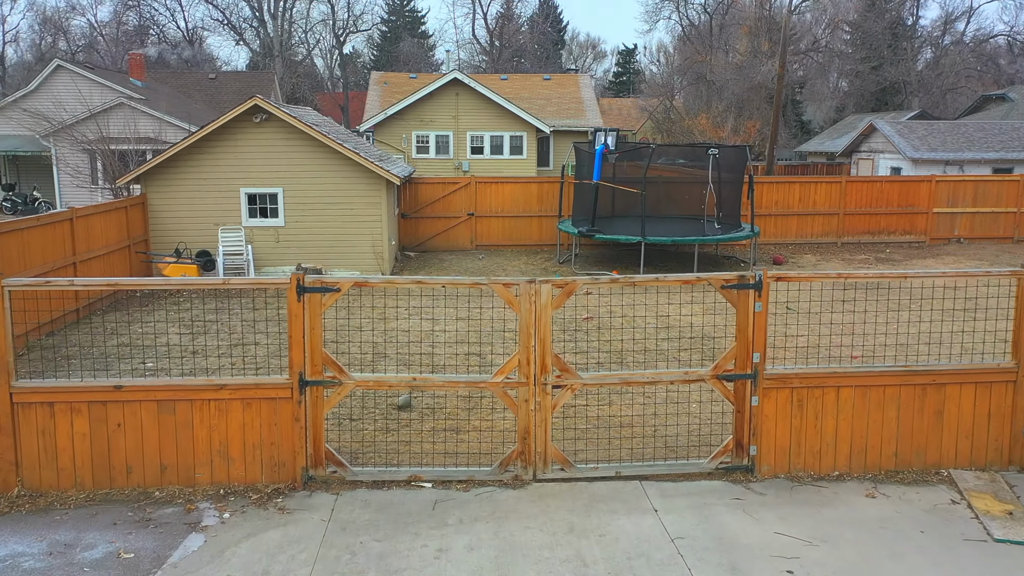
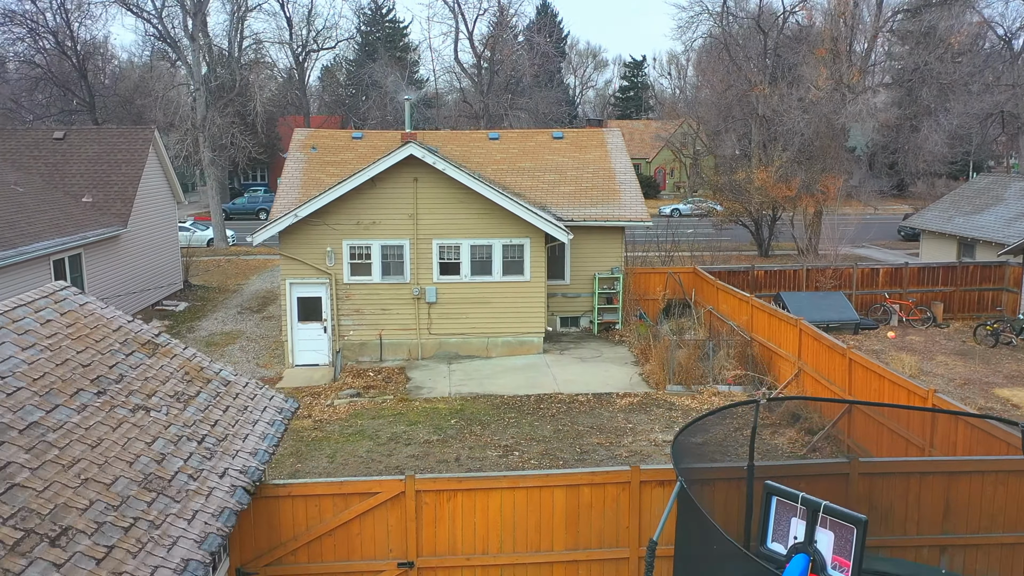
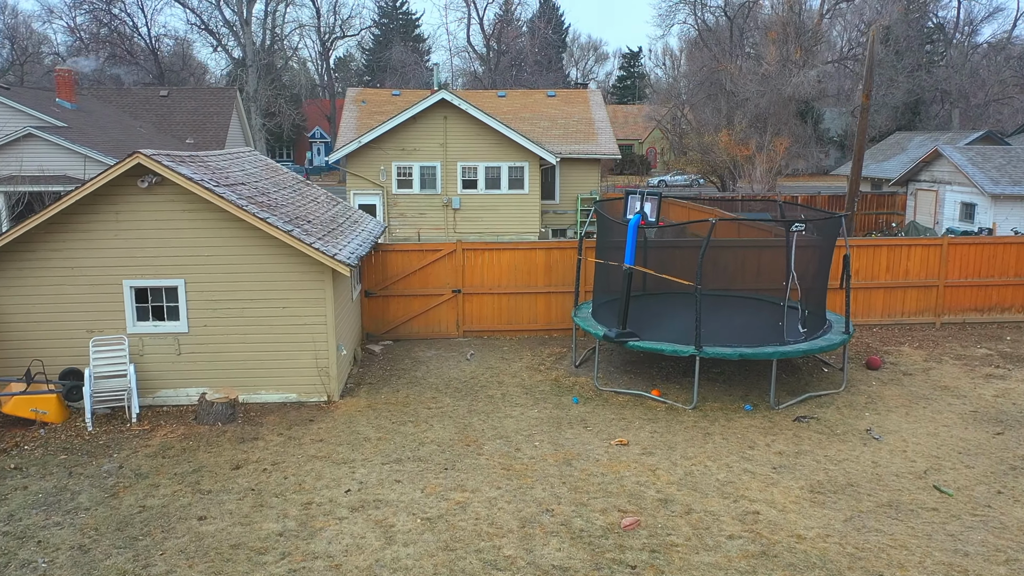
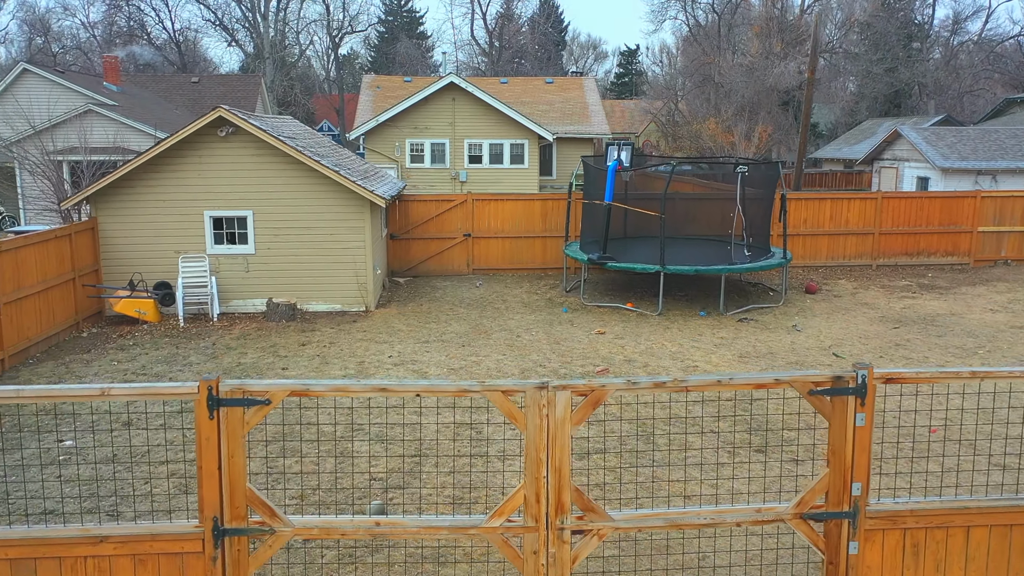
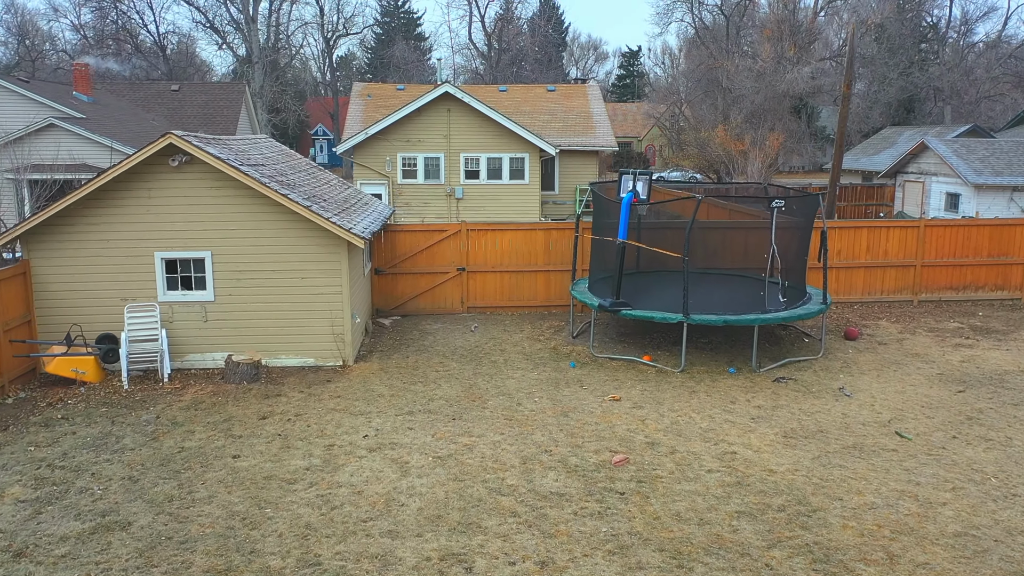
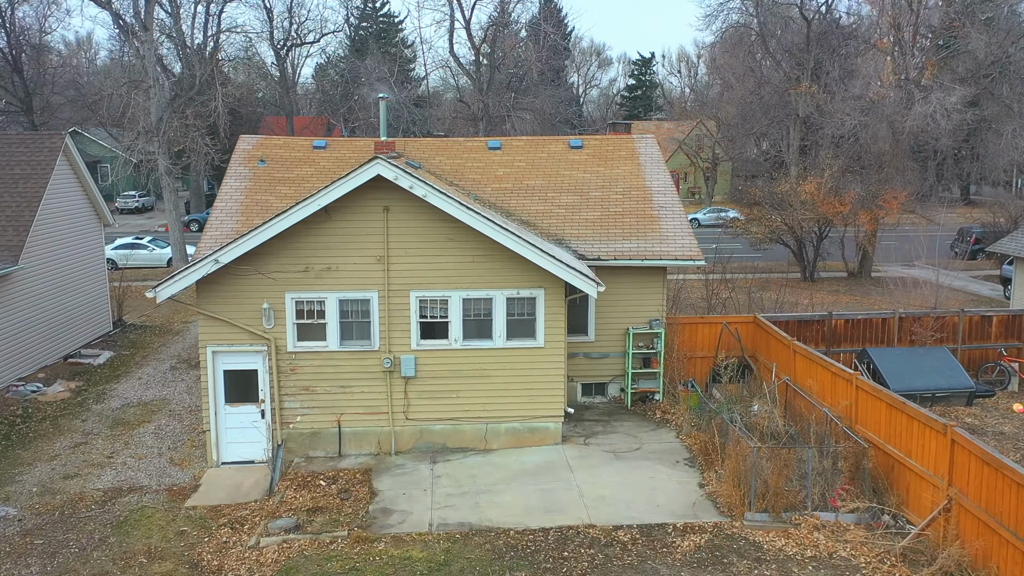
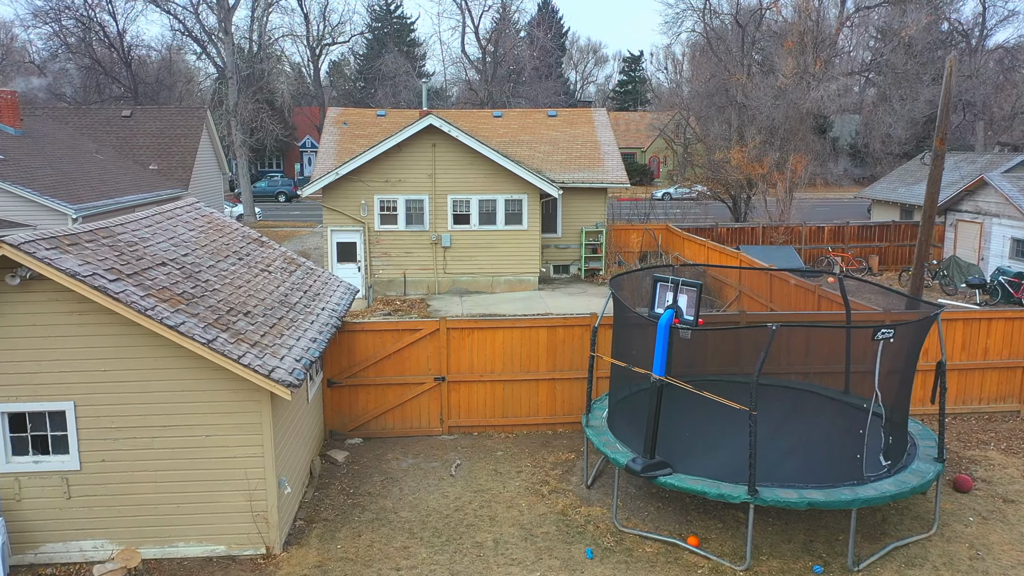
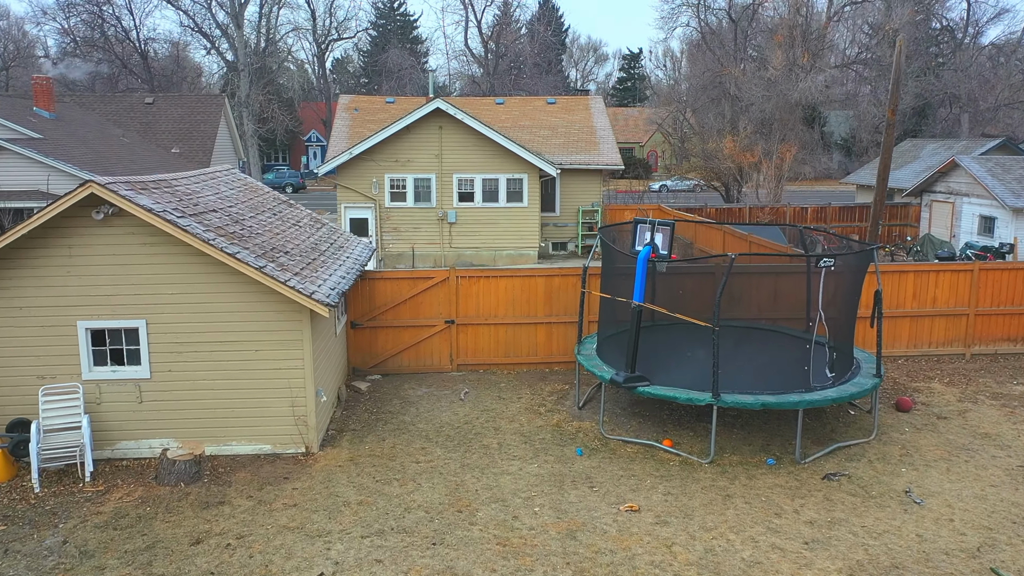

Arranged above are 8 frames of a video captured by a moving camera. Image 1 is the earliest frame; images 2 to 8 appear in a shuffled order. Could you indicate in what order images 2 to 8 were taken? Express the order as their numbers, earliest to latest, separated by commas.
4, 5, 3, 8, 7, 2, 6
